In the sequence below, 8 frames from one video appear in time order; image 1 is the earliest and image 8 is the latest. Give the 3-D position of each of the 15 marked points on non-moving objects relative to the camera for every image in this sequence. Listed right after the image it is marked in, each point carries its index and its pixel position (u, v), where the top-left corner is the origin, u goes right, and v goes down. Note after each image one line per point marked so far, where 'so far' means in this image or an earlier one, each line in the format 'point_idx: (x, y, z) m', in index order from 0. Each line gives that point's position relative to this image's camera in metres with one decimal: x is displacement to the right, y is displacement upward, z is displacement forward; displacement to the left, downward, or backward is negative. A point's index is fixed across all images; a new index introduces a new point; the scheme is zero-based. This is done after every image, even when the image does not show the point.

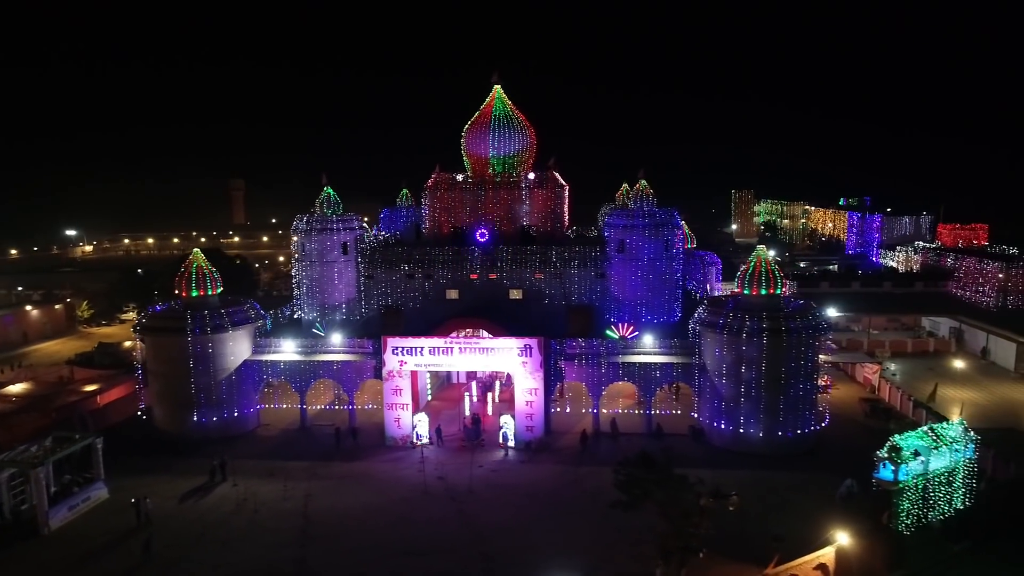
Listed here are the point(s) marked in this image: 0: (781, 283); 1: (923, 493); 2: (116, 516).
0: (+7.3, +0.1, +17.2) m
1: (+7.0, -3.5, +10.9) m
2: (-9.1, -5.3, +14.8) m
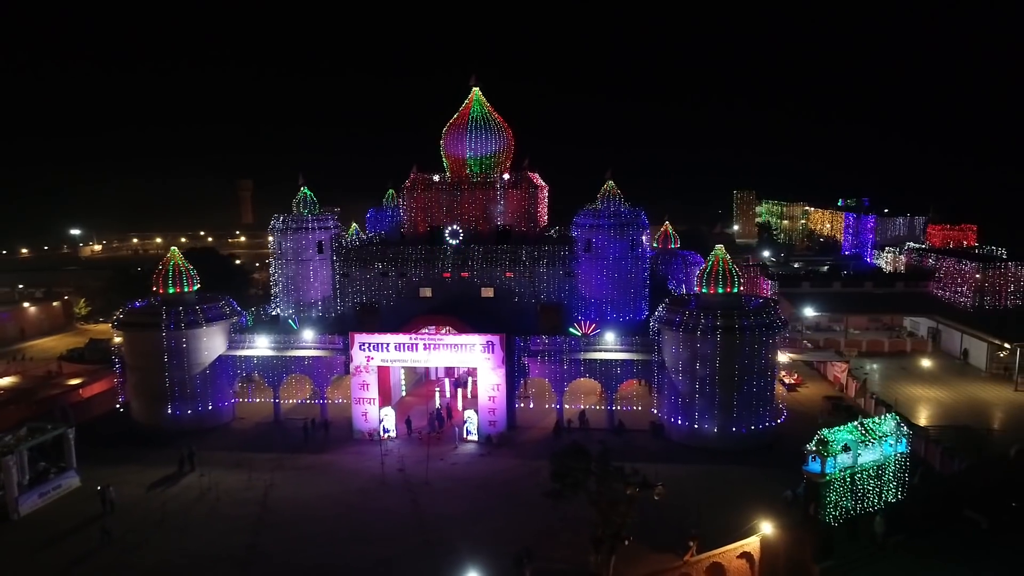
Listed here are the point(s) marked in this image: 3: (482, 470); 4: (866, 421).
0: (+6.2, +0.2, +17.5) m
1: (+5.9, -3.5, +11.2) m
2: (-10.2, -5.2, +15.1) m
3: (-0.8, -4.7, +16.6) m
4: (+6.3, -2.4, +11.6) m
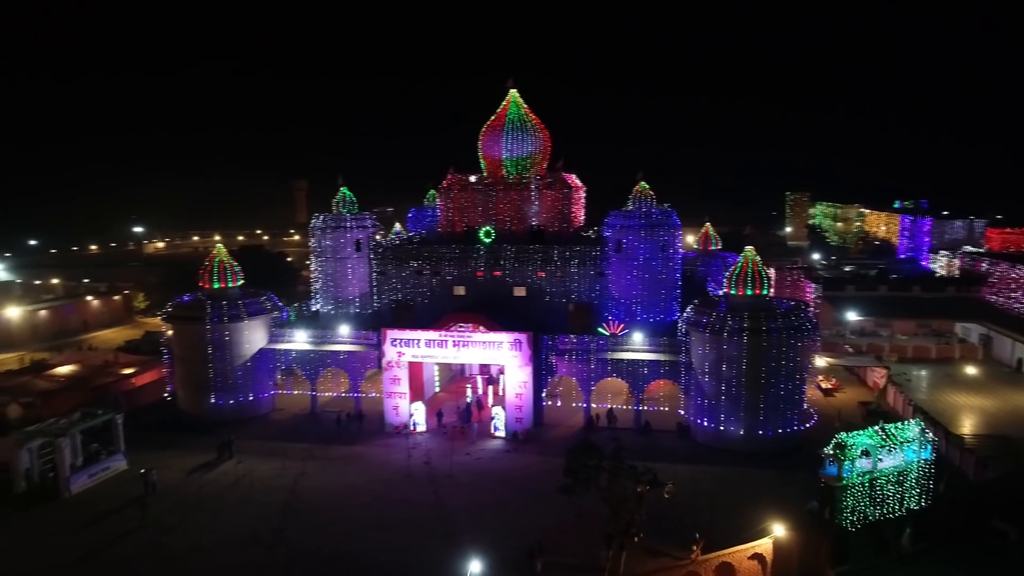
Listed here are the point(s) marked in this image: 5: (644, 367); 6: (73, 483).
0: (+6.9, +0.1, +17.2) m
1: (+6.2, -3.5, +11.0) m
2: (-9.7, -5.0, +16.0) m
3: (-0.2, -4.7, +16.9) m
4: (+6.6, -2.5, +11.3) m
5: (+3.9, -2.4, +19.0) m
6: (-10.8, -4.8, +15.5) m
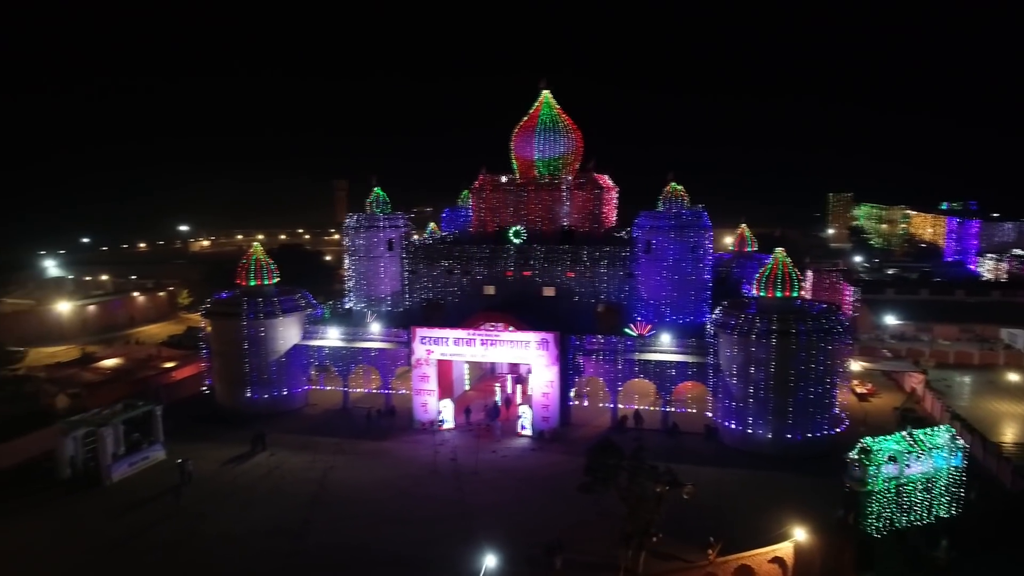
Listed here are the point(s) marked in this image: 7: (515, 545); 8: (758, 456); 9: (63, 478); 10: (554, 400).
0: (+7.6, +0.1, +17.0) m
1: (+6.5, -3.6, +10.8) m
2: (-9.1, -4.9, +16.7) m
3: (+0.5, -4.7, +17.0) m
4: (+7.0, -2.5, +11.1) m
5: (+4.7, -2.4, +18.9) m
6: (-10.2, -4.7, +16.2) m
7: (+0.1, -4.7, +11.7) m
8: (+6.5, -4.4, +16.7) m
9: (-11.4, -4.8, +16.1) m
10: (+1.3, -3.4, +19.5) m
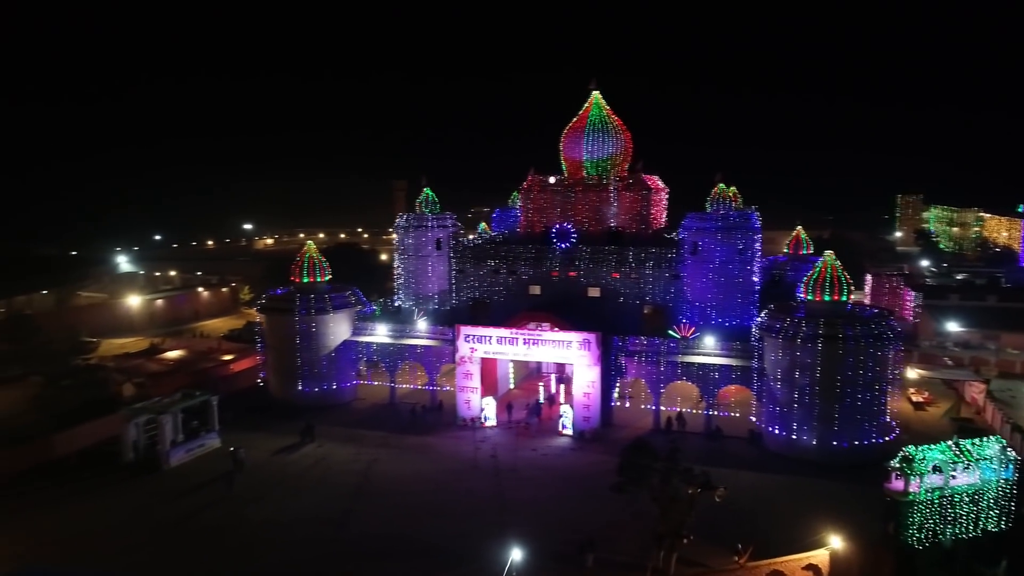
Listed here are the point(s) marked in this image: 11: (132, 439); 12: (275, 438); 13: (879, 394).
0: (+8.7, 0.0, +16.5) m
1: (+7.0, -3.6, +10.5) m
2: (-8.0, -4.8, +17.6) m
3: (+1.5, -4.7, +17.1) m
4: (+7.6, -2.6, +10.7) m
5: (+5.9, -2.4, +18.7) m
6: (-9.2, -4.6, +17.1) m
7: (+0.7, -4.7, +11.9) m
8: (+7.5, -4.5, +16.4) m
9: (-10.4, -4.7, +17.2) m
10: (+2.5, -3.5, +19.5) m
11: (-10.3, -4.1, +17.2) m
12: (-7.4, -4.7, +19.9) m
13: (+9.2, -2.7, +15.9) m
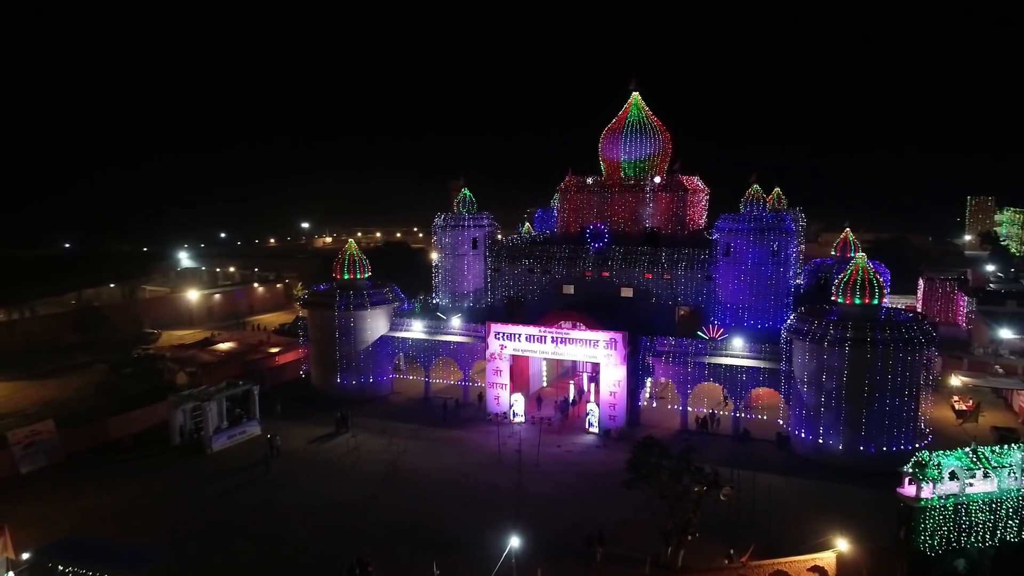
0: (+9.3, -0.1, +16.2) m
1: (+7.2, -3.7, +10.3) m
2: (-7.3, -4.6, +18.5) m
3: (+2.2, -4.7, +17.3) m
4: (+7.7, -2.7, +10.5) m
5: (+6.7, -2.5, +18.6) m
6: (-8.5, -4.4, +18.2) m
7: (+0.9, -4.7, +12.2) m
8: (+8.1, -4.6, +16.2) m
9: (-9.7, -4.5, +18.3) m
10: (+3.4, -3.5, +19.7) m
11: (-9.6, -3.9, +18.4) m
12: (-6.5, -4.5, +20.8) m
13: (+9.7, -2.7, +15.5) m
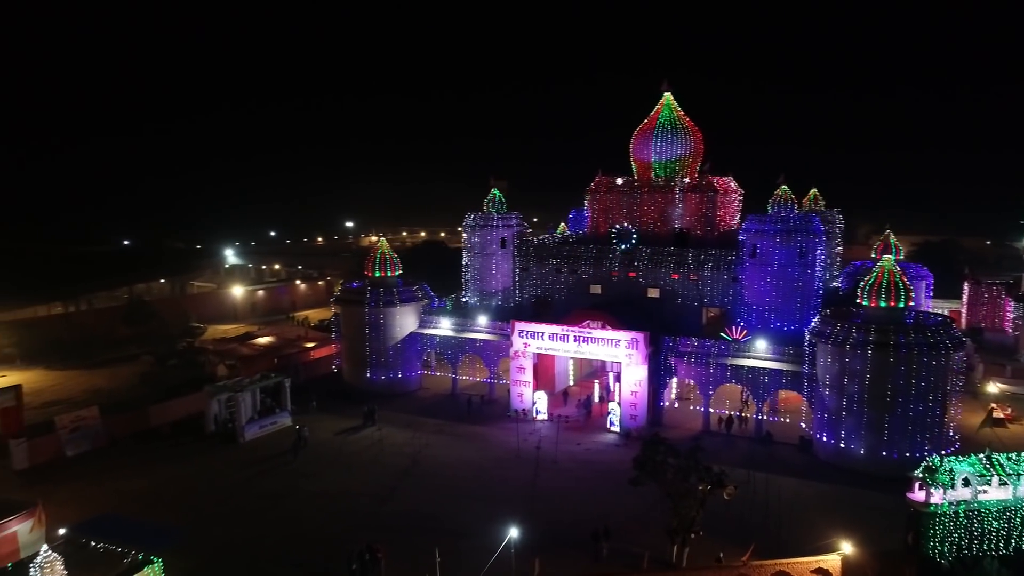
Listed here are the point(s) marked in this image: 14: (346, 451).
0: (+9.8, -0.2, +15.9) m
1: (+7.2, -3.7, +10.1) m
2: (-6.7, -4.5, +19.3) m
3: (+2.7, -4.7, +17.5) m
4: (+7.8, -2.7, +10.3) m
5: (+7.3, -2.5, +18.4) m
6: (-7.9, -4.3, +19.0) m
7: (+1.1, -4.7, +12.4) m
8: (+8.5, -4.6, +15.9) m
9: (-9.1, -4.4, +19.2) m
10: (+4.0, -3.5, +19.7) m
11: (-9.0, -3.8, +19.2) m
12: (-5.7, -4.4, +21.4) m
13: (+10.1, -2.8, +15.2) m
14: (-4.7, -4.6, +18.1) m
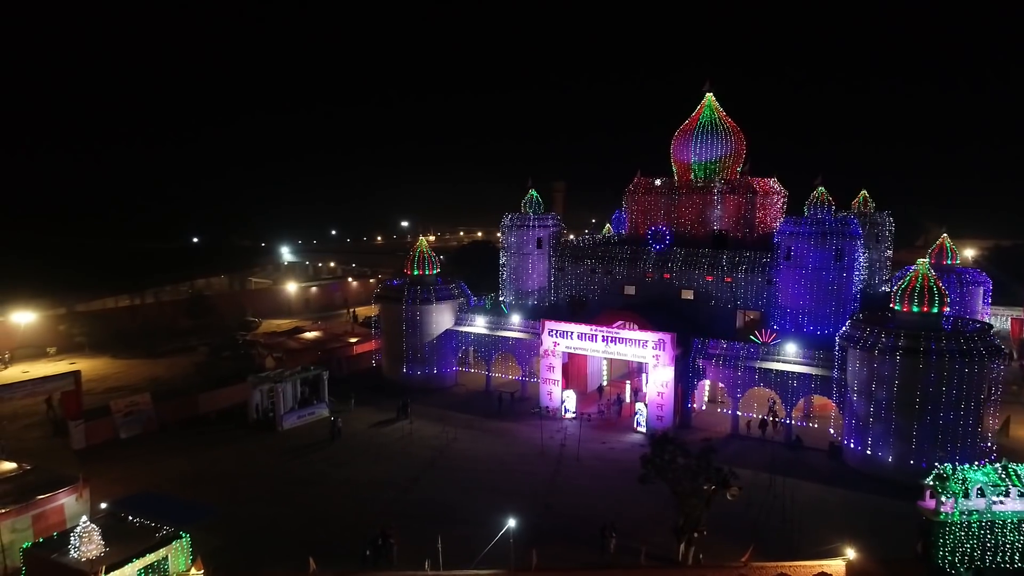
0: (+10.4, -0.3, +15.4) m
1: (+7.3, -3.8, +9.9) m
2: (-5.9, -4.4, +20.1) m
3: (+3.3, -4.7, +17.6) m
4: (+7.9, -2.8, +10.0) m
5: (+8.0, -2.6, +18.2) m
6: (-7.1, -4.1, +19.9) m
7: (+1.4, -4.7, +12.6) m
8: (+9.0, -4.7, +15.6) m
9: (-8.3, -4.2, +20.3) m
10: (+4.9, -3.5, +19.7) m
11: (-8.1, -3.6, +20.3) m
12: (-4.7, -4.3, +22.2) m
13: (+10.6, -2.9, +14.7) m
14: (-4.0, -4.6, +18.8) m
